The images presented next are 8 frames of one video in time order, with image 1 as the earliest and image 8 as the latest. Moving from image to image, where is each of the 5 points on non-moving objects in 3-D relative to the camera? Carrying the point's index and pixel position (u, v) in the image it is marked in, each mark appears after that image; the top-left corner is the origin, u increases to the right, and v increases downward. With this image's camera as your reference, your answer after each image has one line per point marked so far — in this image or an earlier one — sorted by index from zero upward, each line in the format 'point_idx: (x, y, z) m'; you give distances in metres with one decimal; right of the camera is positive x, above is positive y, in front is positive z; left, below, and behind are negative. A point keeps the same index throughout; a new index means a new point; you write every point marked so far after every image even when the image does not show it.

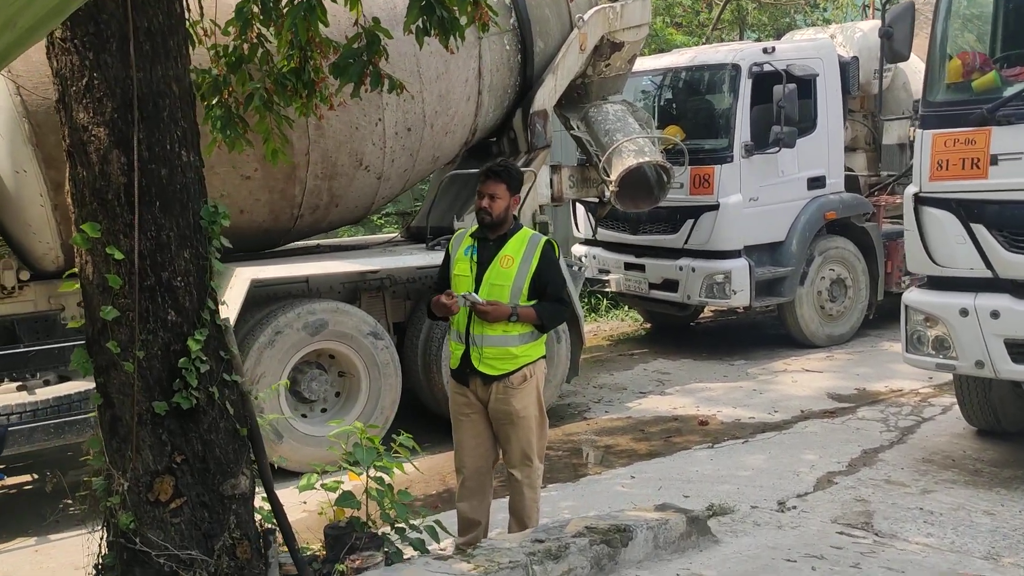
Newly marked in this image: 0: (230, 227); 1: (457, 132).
0: (-1.6, +0.4, +5.2) m
1: (-0.4, +1.0, +6.0) m
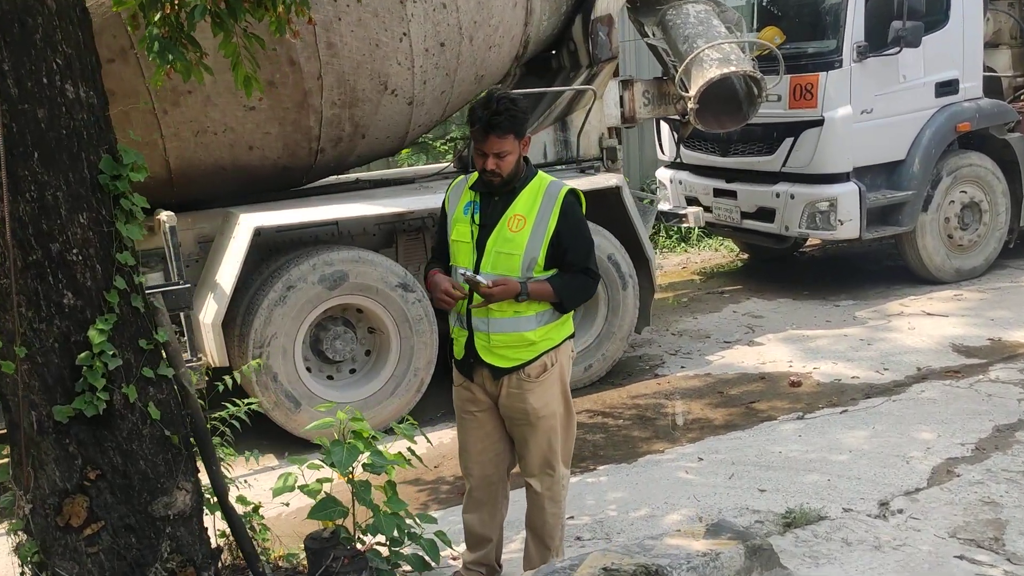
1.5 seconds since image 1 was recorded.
0: (-1.4, +0.6, +4.5) m
1: (-0.1, +1.4, +5.2) m
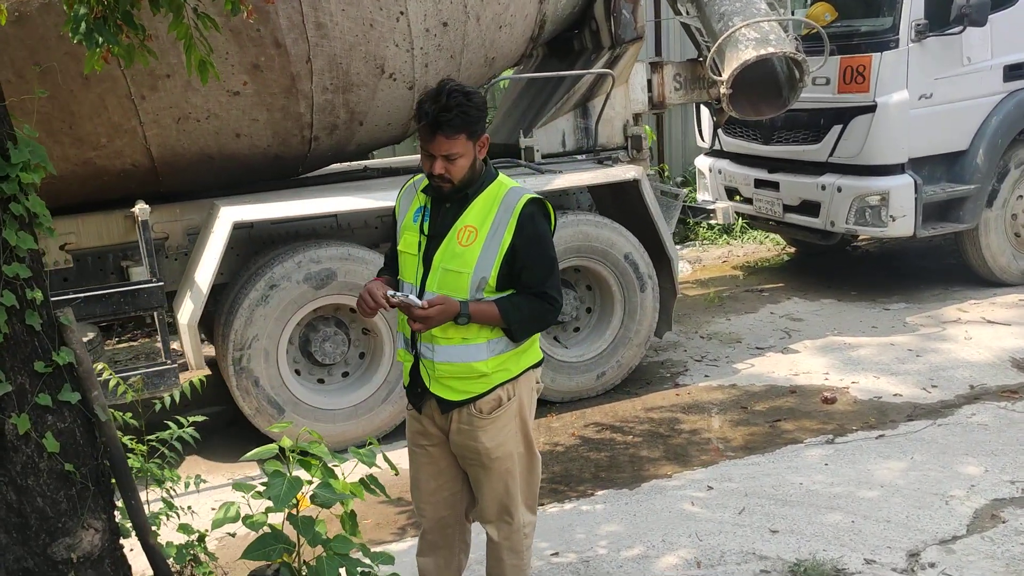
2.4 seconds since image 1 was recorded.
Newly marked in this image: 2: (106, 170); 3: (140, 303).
0: (-1.3, +0.6, +4.2) m
1: (0.0, +1.4, +4.8) m
2: (-1.8, +0.5, +4.1) m
3: (-1.6, -0.1, +3.8) m
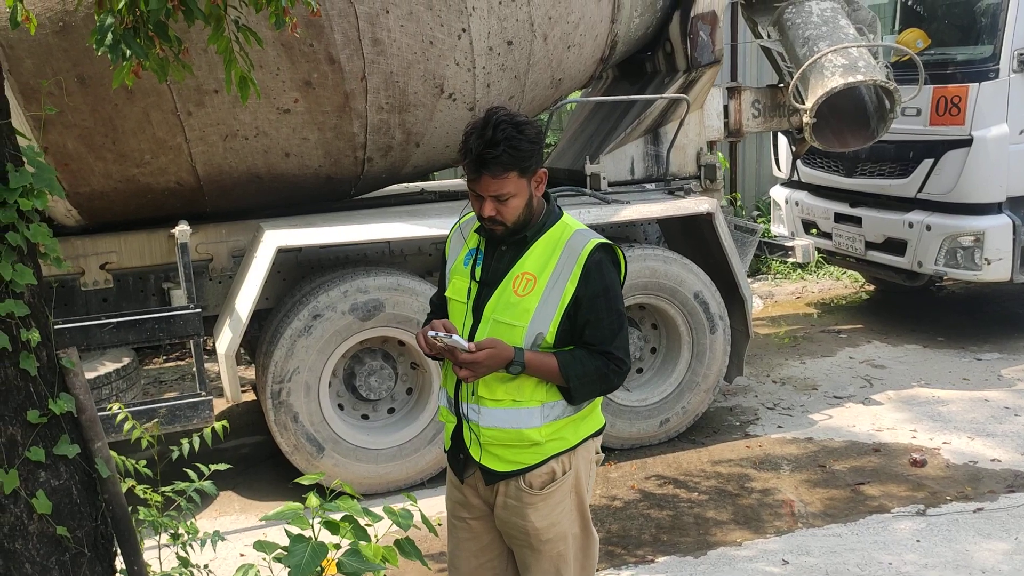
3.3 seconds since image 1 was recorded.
0: (-1.1, +0.5, +4.0) m
1: (+0.4, +1.2, +4.5) m
2: (-1.6, +0.4, +3.9) m
3: (-1.3, -0.2, +3.6) m
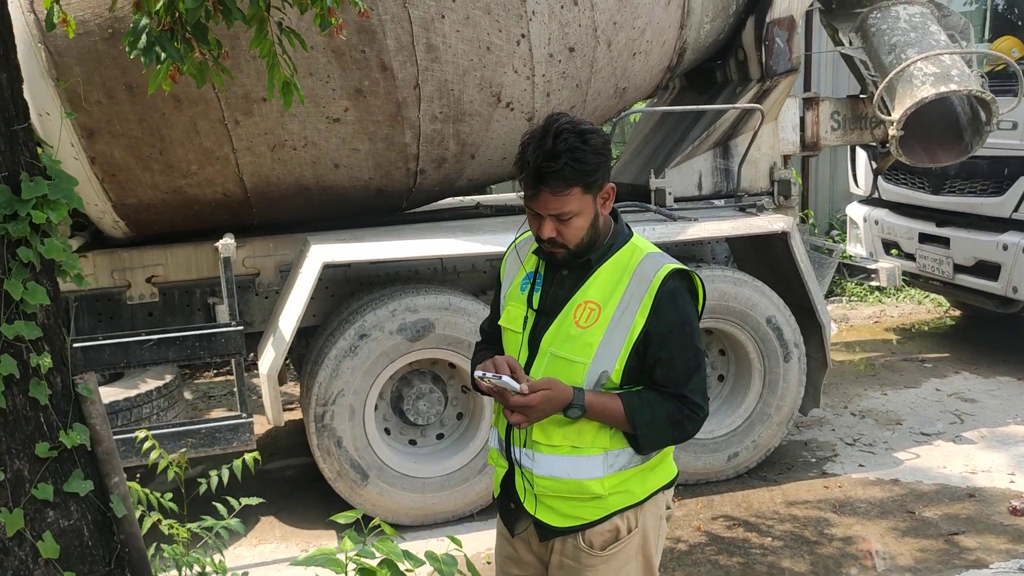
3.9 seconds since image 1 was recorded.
0: (-0.8, +0.4, +3.9) m
1: (+0.7, +1.1, +4.2) m
2: (-1.3, +0.4, +3.8) m
3: (-1.1, -0.2, +3.4) m
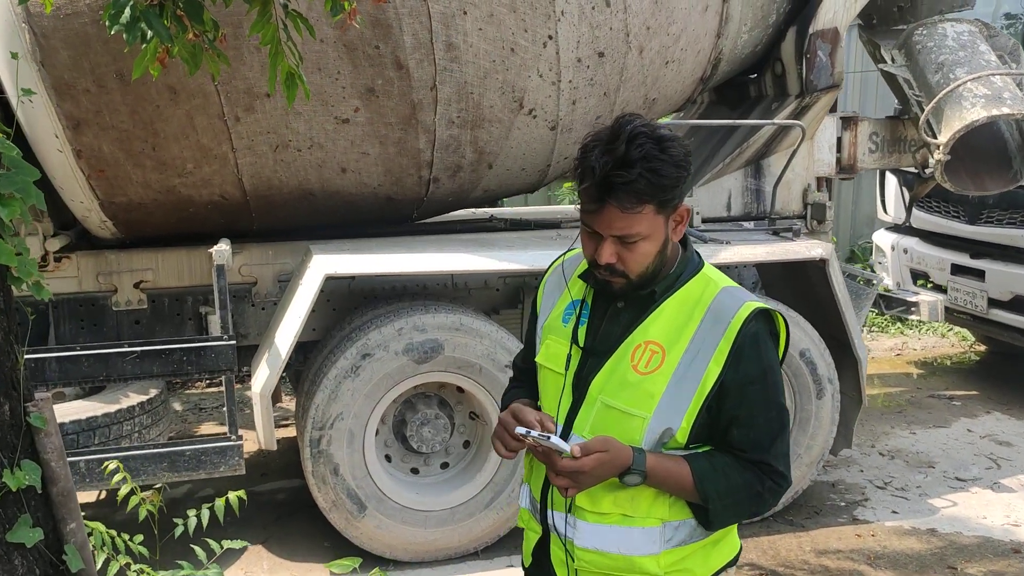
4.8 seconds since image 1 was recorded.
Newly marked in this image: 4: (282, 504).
0: (-0.7, +0.4, +3.6) m
1: (+0.8, +1.0, +4.0) m
2: (-1.2, +0.3, +3.5) m
3: (-1.1, -0.3, +3.2) m
4: (-1.0, -0.9, +4.0) m
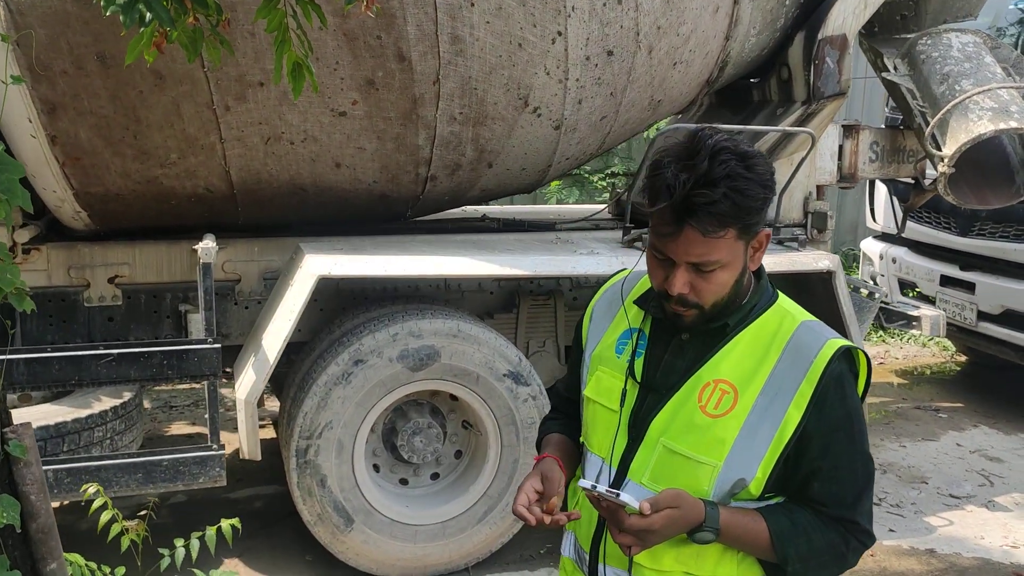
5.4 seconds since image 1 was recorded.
0: (-0.7, +0.4, +3.4) m
1: (+0.8, +1.0, +3.8) m
2: (-1.2, +0.3, +3.3) m
3: (-1.1, -0.3, +3.0) m
4: (-1.1, -0.9, +3.8) m
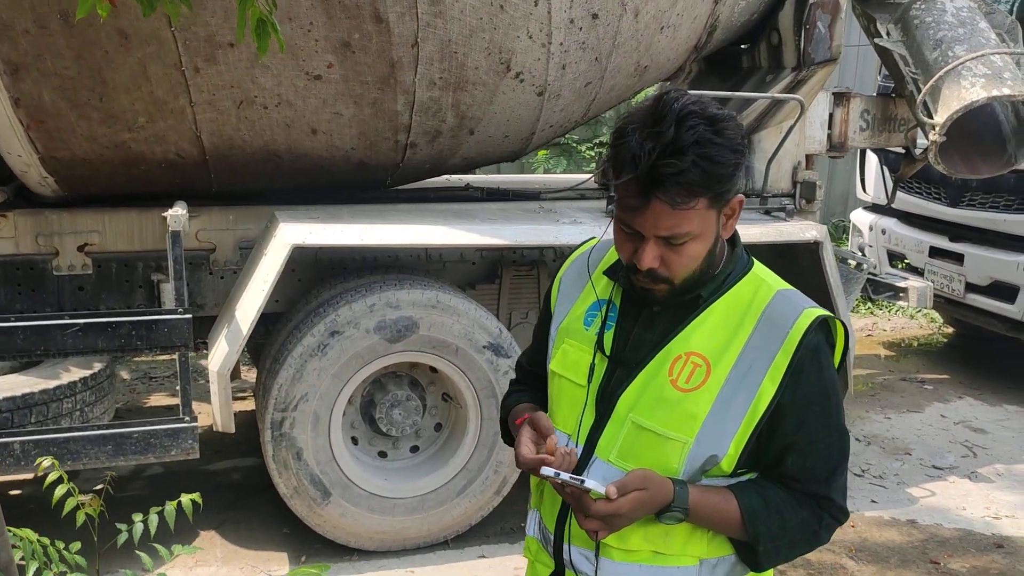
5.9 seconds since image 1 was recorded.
0: (-0.8, +0.5, +3.3) m
1: (+0.7, +1.1, +3.7) m
2: (-1.3, +0.5, +3.2) m
3: (-1.1, -0.2, +2.9) m
4: (-1.1, -0.8, +3.7) m
